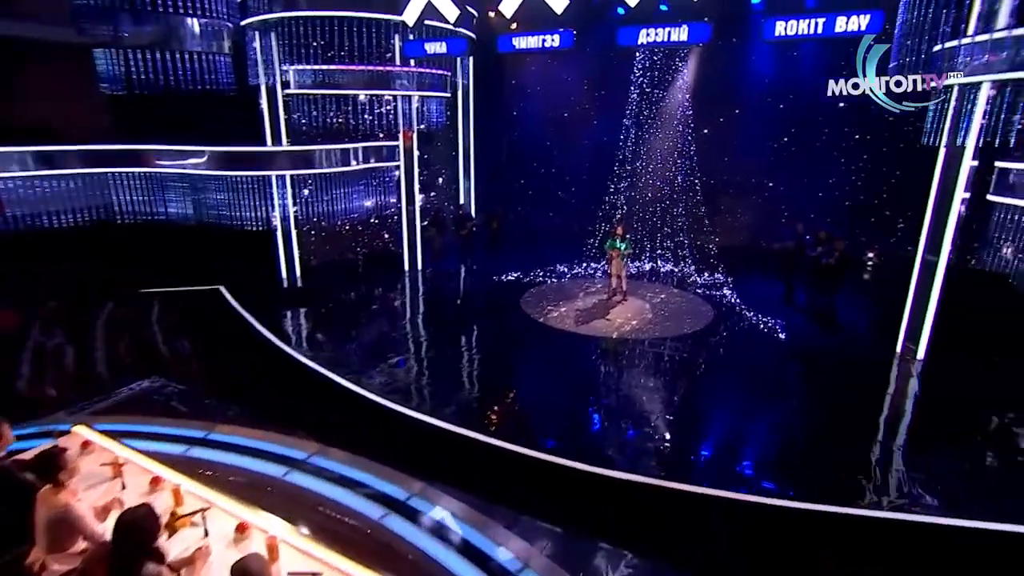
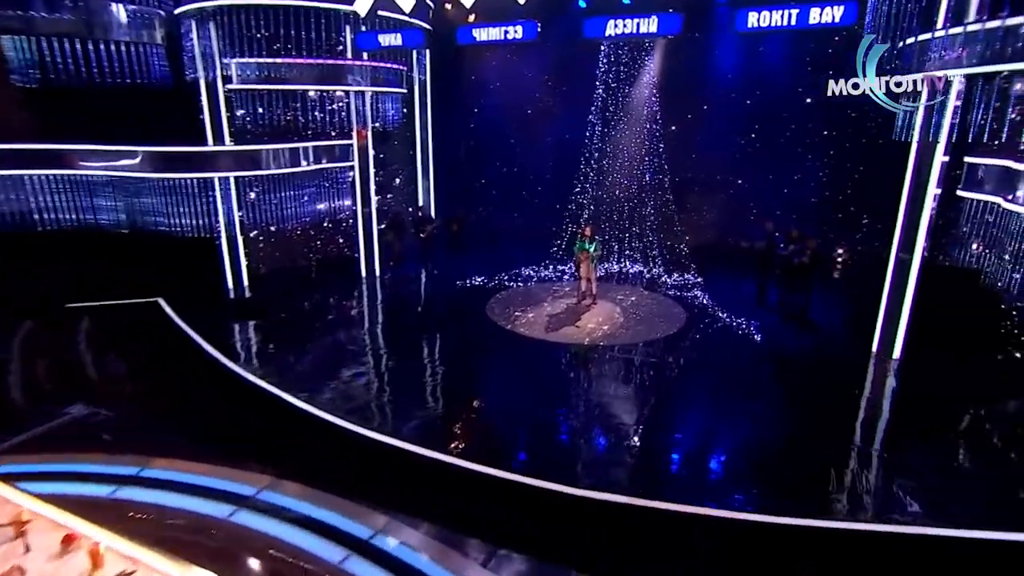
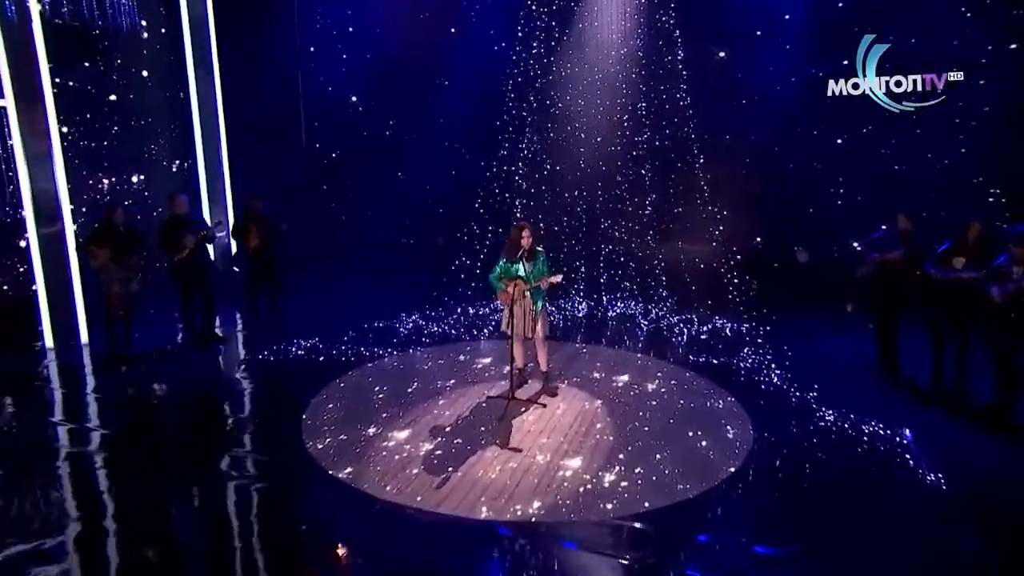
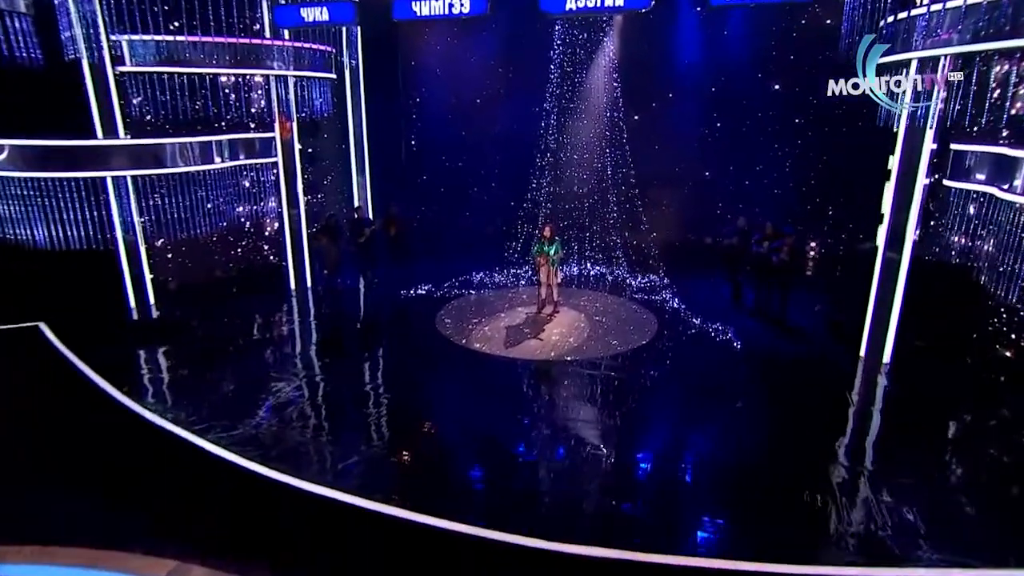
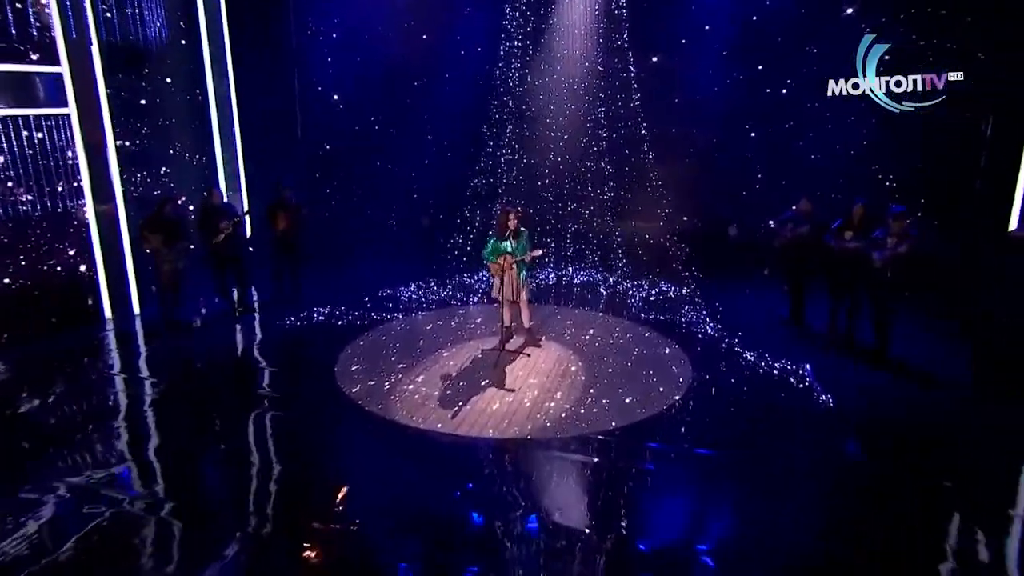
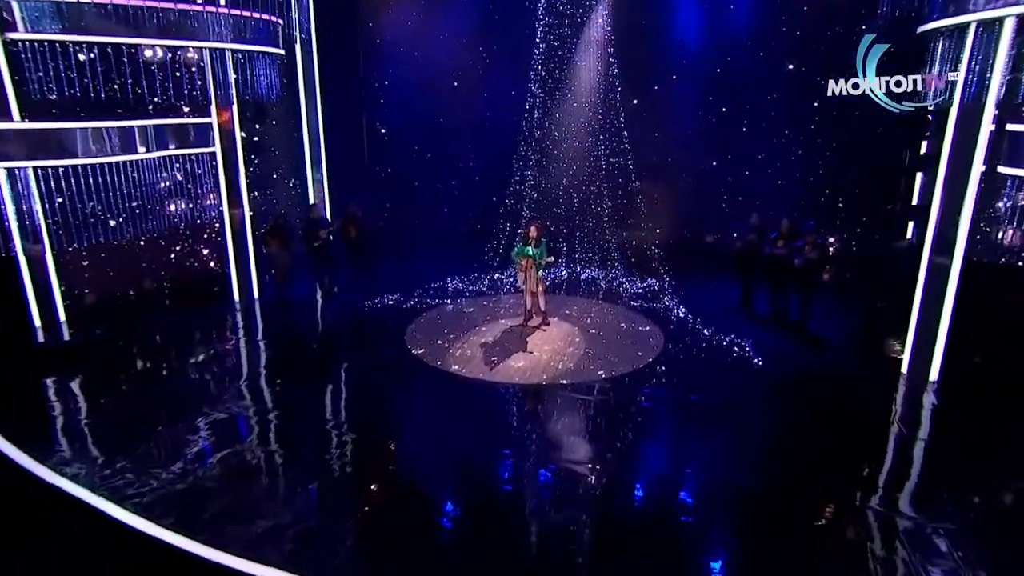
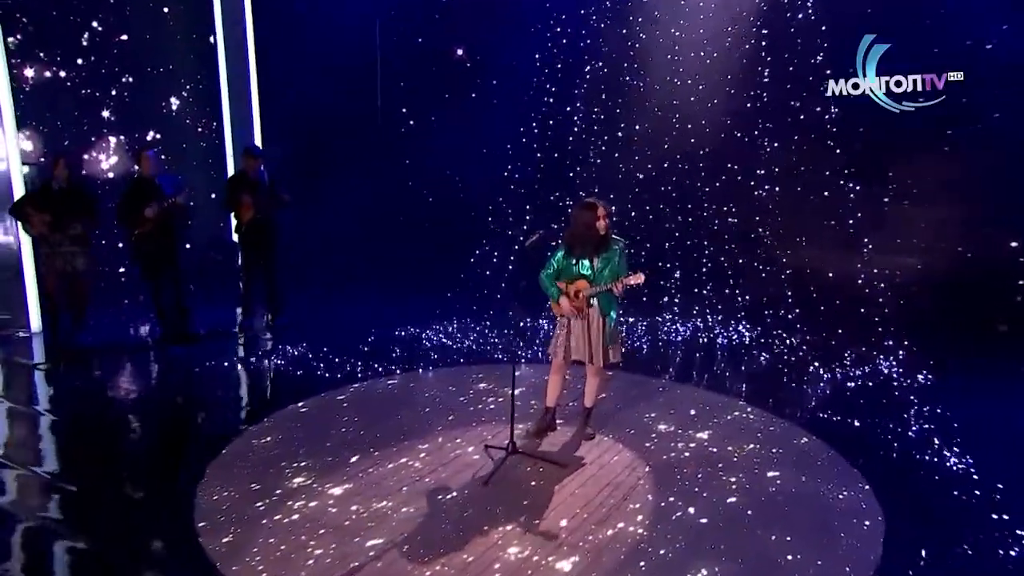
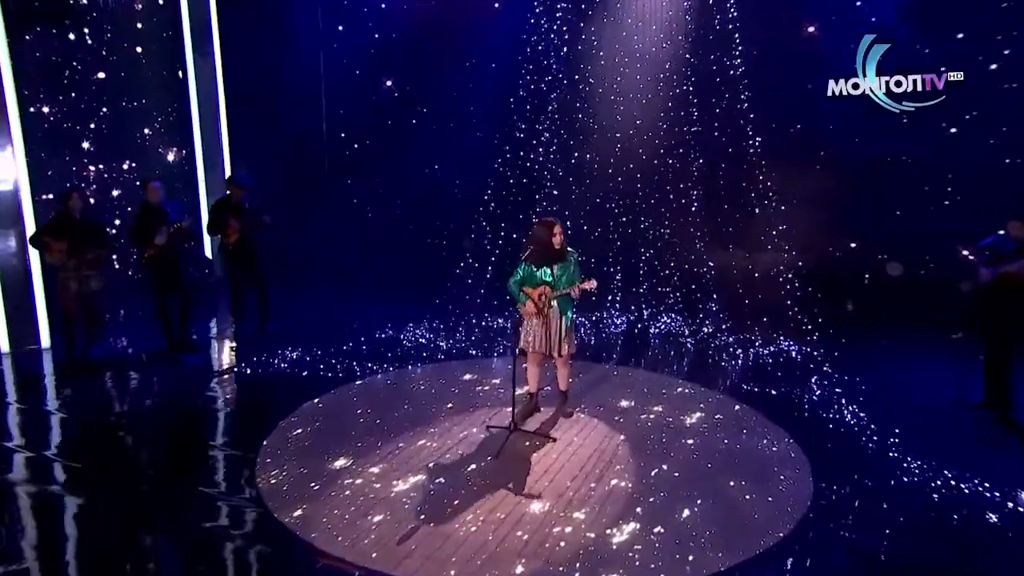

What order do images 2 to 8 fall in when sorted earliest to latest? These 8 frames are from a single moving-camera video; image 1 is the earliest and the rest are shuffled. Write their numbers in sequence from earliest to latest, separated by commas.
2, 4, 6, 5, 3, 8, 7
